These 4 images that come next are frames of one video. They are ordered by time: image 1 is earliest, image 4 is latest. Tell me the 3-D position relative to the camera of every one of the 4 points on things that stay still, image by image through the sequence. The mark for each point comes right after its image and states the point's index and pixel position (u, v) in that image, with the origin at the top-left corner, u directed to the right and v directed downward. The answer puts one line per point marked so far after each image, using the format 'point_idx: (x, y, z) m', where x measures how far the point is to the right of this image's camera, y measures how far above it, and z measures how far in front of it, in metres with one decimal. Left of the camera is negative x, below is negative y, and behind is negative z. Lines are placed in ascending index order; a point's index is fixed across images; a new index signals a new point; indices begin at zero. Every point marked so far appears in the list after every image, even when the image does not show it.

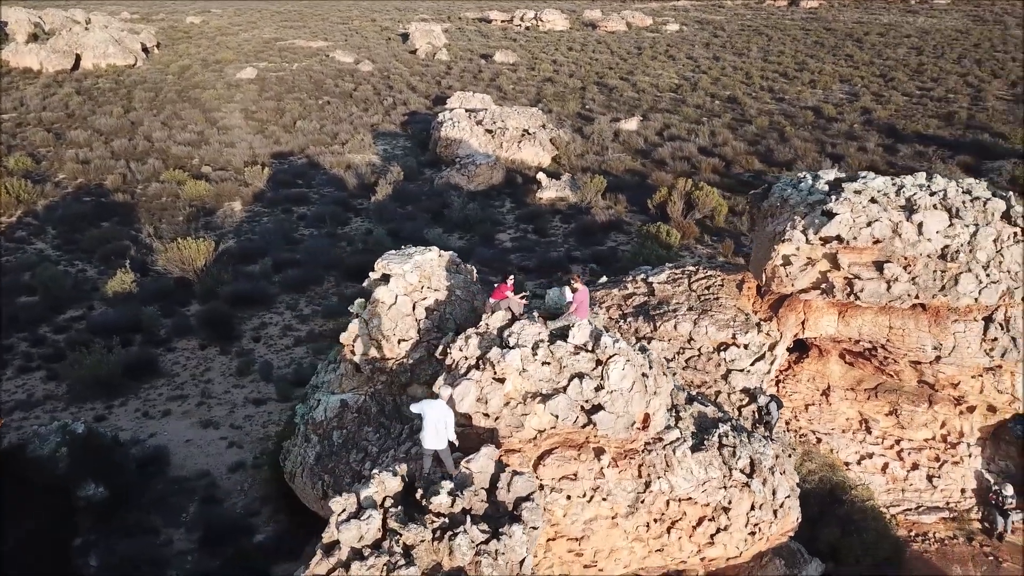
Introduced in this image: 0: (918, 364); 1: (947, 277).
0: (+3.4, -0.6, +6.7) m
1: (+3.3, +0.1, +6.2) m
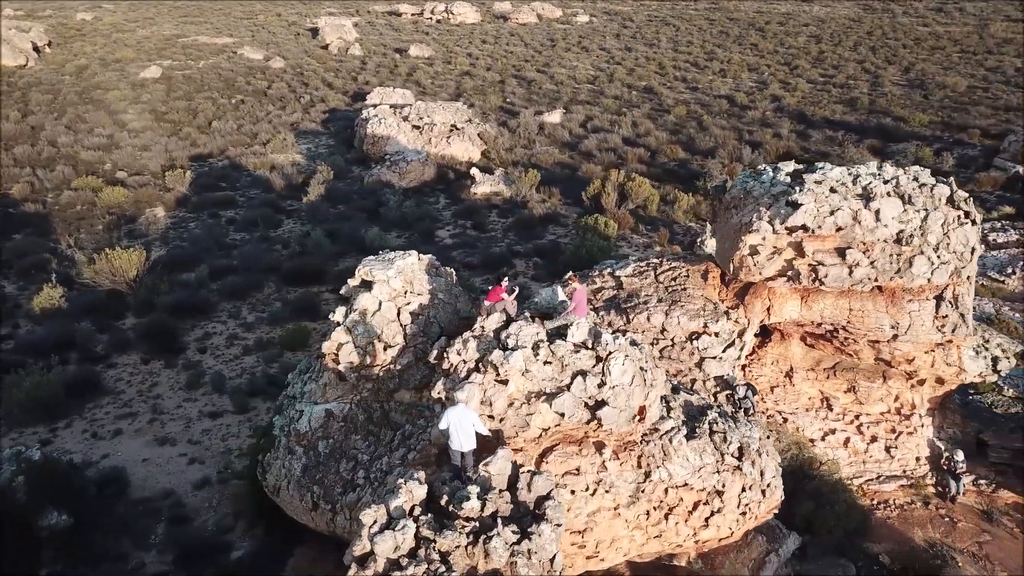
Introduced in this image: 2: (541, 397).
0: (+3.2, -0.5, +7.1) m
1: (+3.2, +0.2, +6.6) m
2: (+0.2, -0.7, +5.1) m
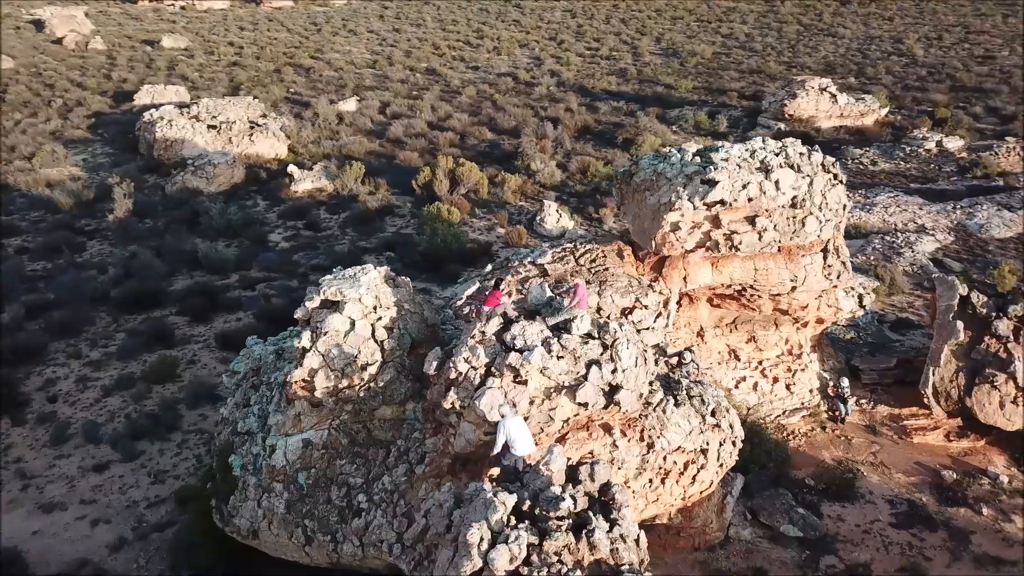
0: (+2.6, -0.1, +8.1) m
1: (+2.7, +0.6, +7.5) m
2: (+0.3, -0.7, +5.3) m
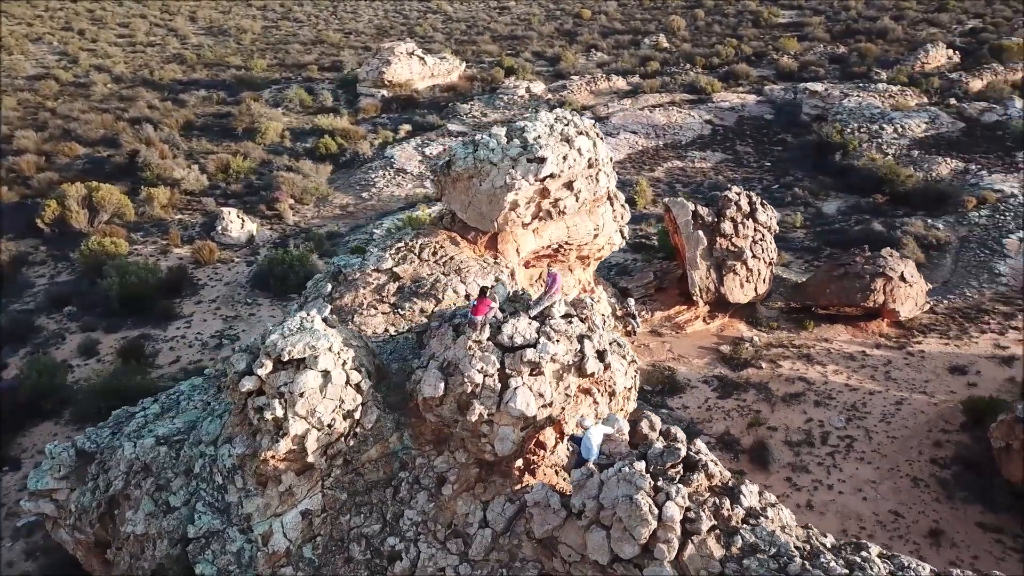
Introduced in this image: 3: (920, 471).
0: (+0.8, +0.5, +9.4) m
1: (+0.9, +1.2, +8.8) m
2: (+0.4, -0.6, +5.9) m
3: (+4.0, -1.8, +8.0) m
